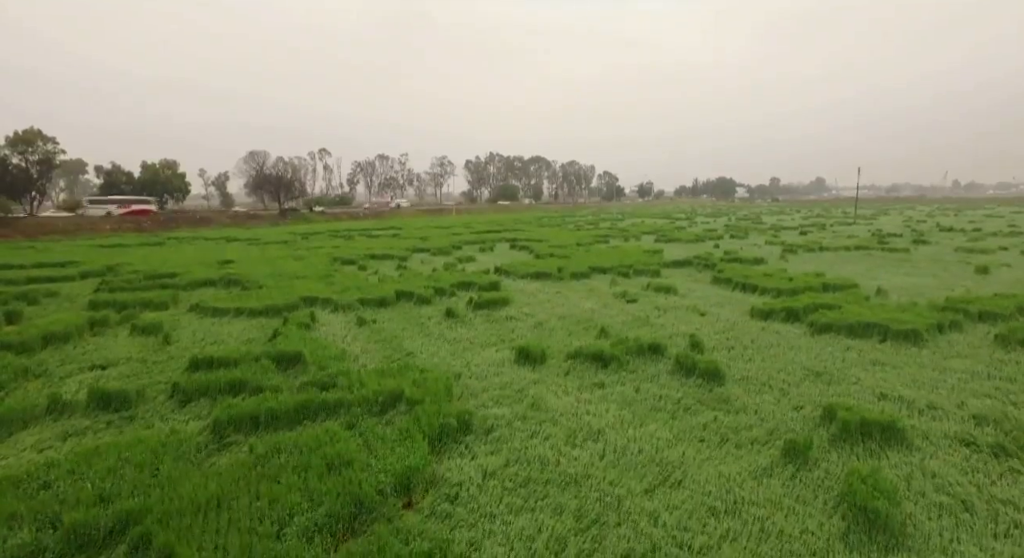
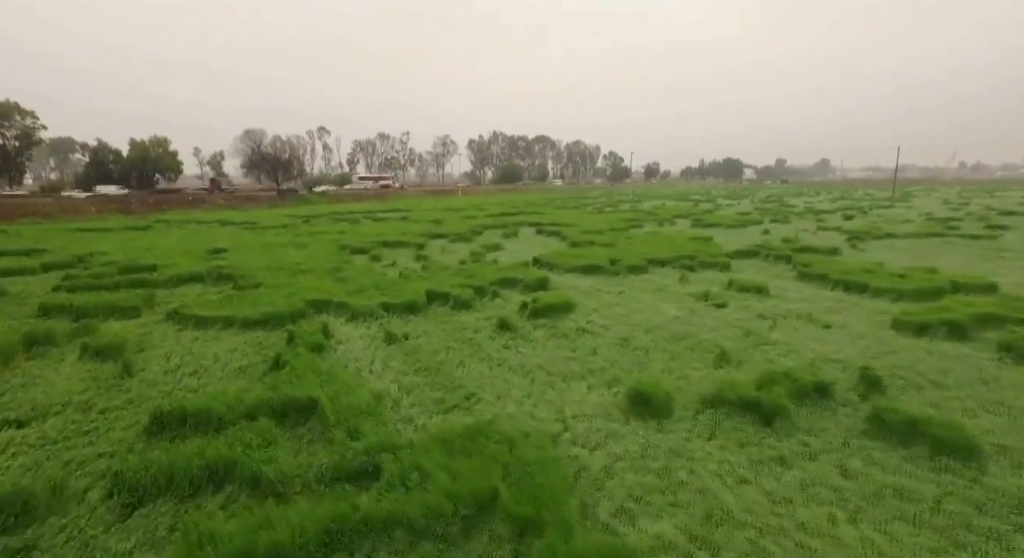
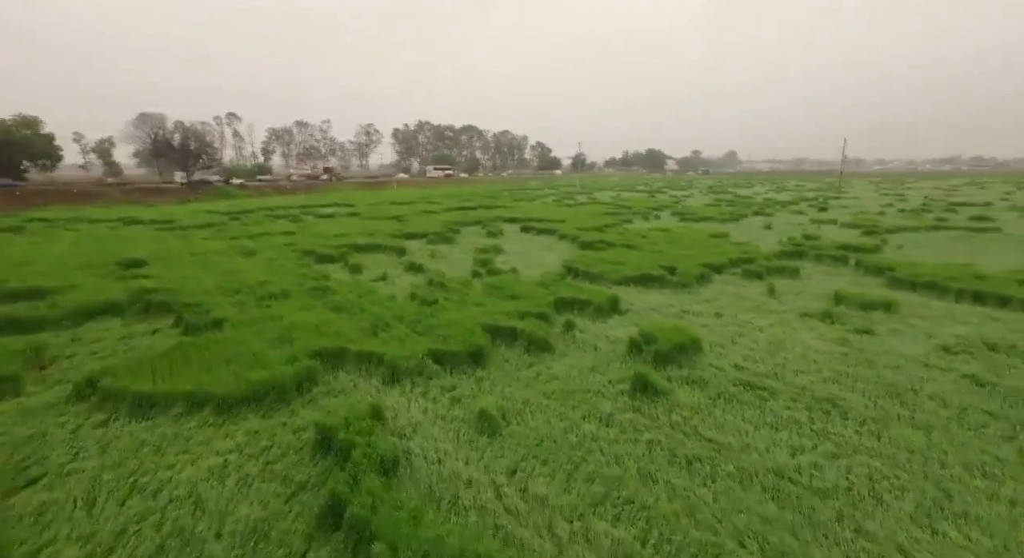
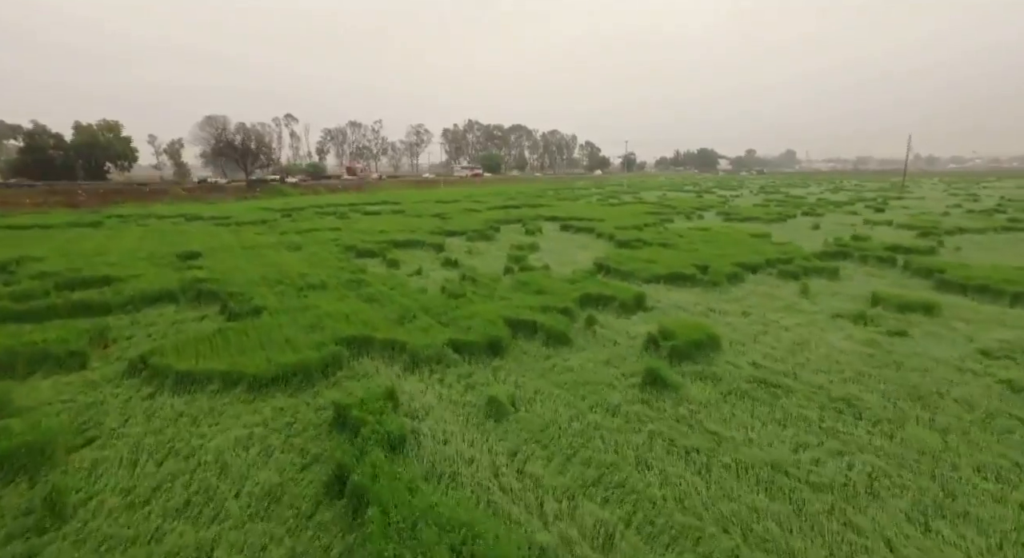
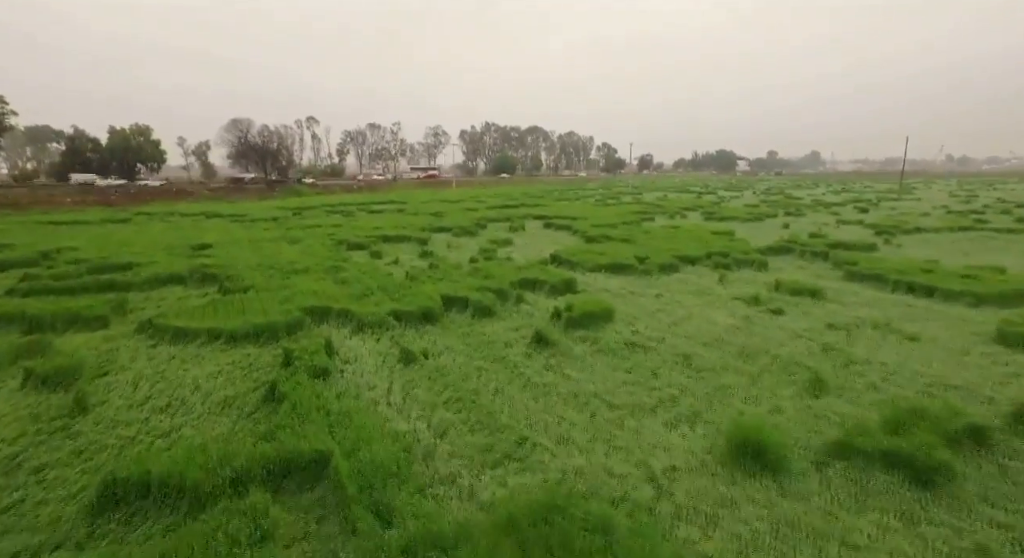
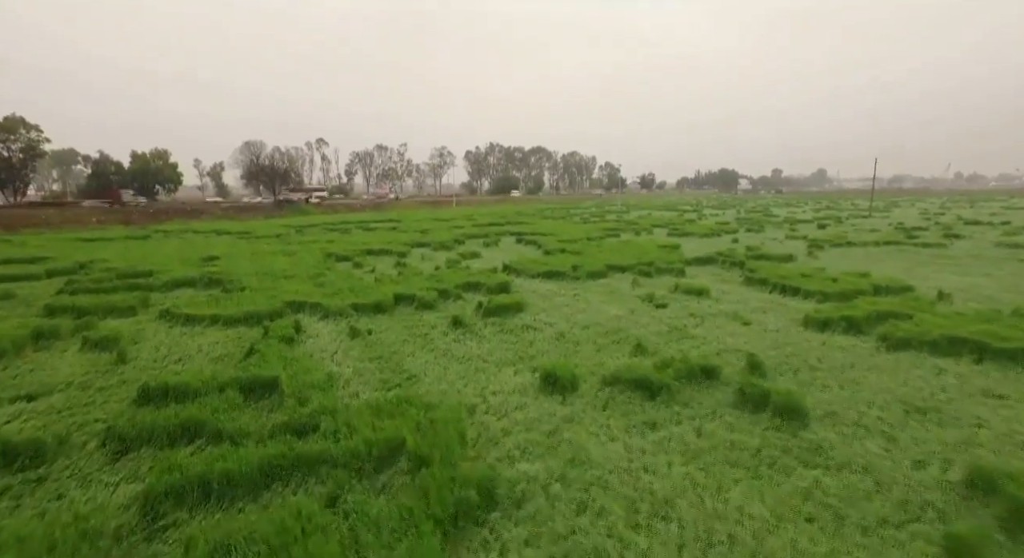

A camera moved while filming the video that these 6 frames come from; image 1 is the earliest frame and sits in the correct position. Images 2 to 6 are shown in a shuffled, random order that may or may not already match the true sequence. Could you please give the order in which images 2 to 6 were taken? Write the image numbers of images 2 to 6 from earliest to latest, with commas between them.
6, 2, 5, 4, 3
